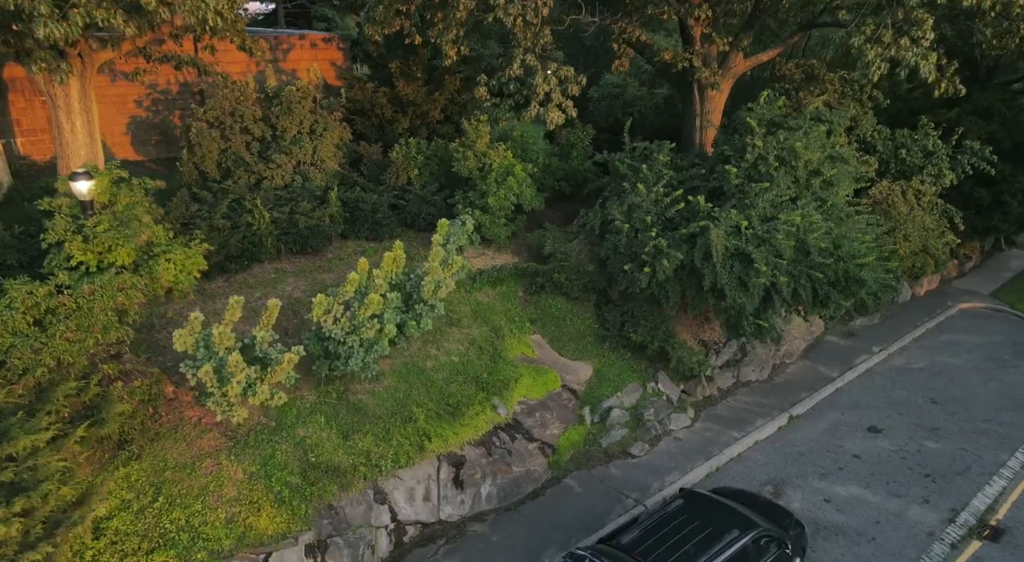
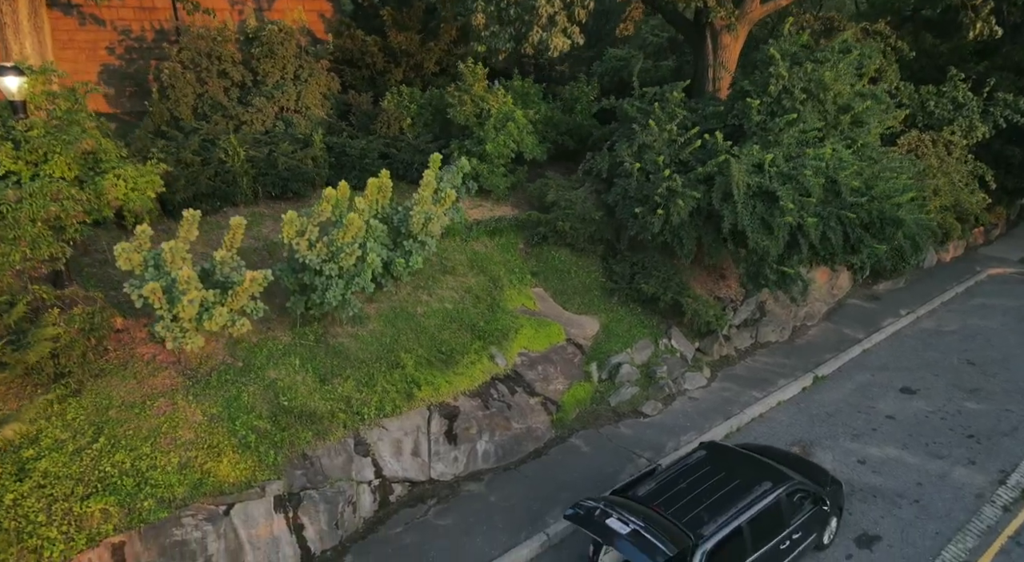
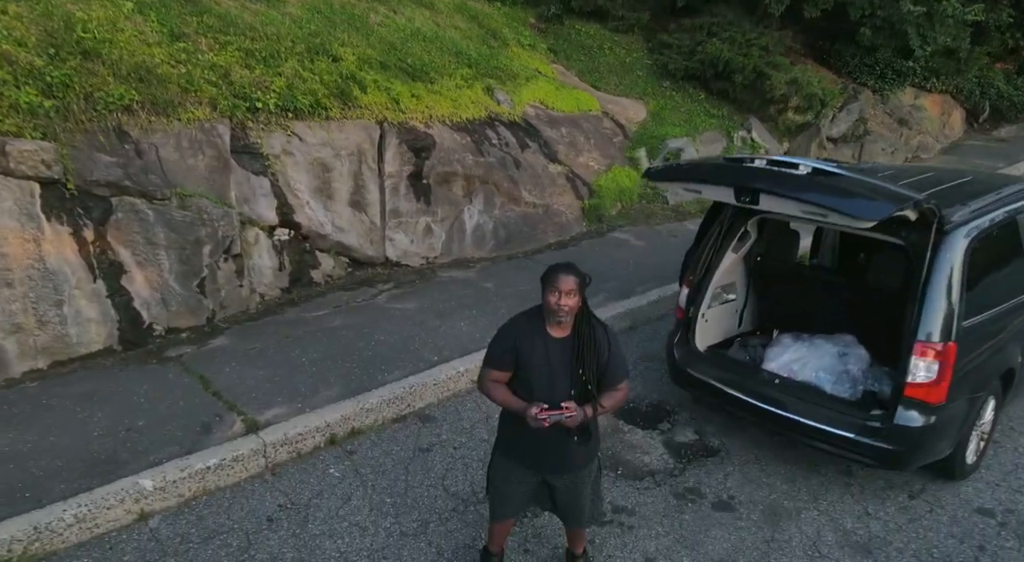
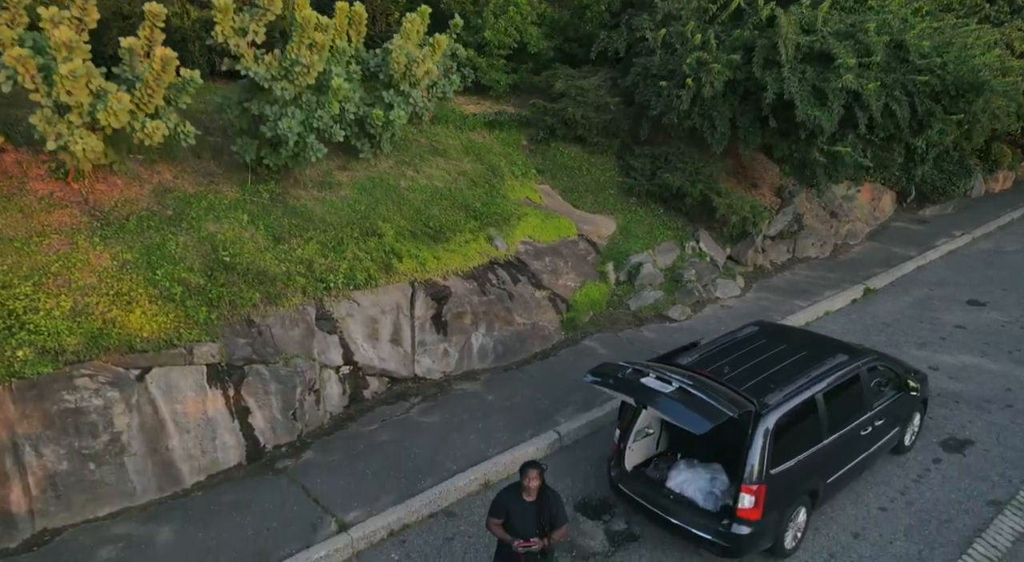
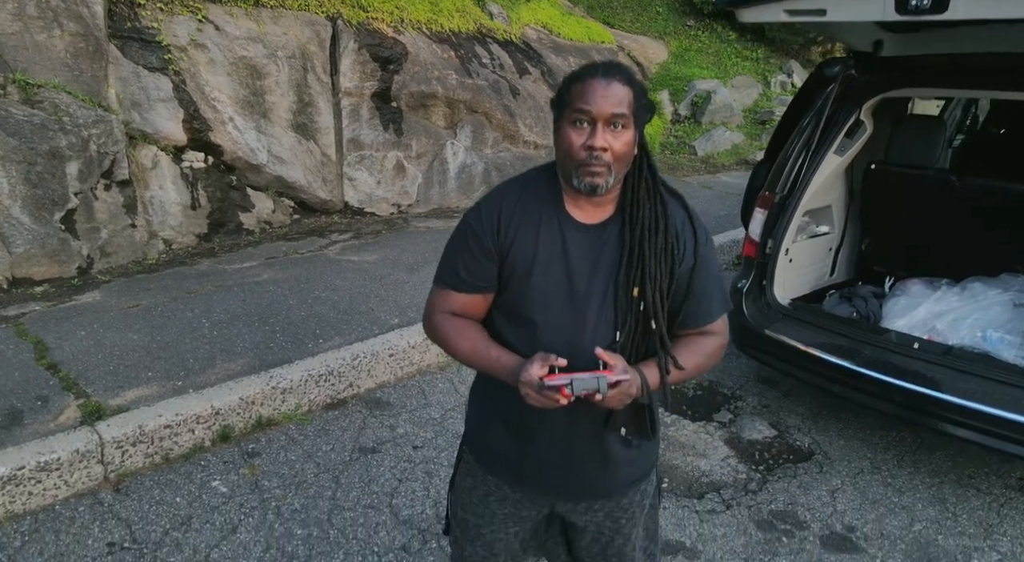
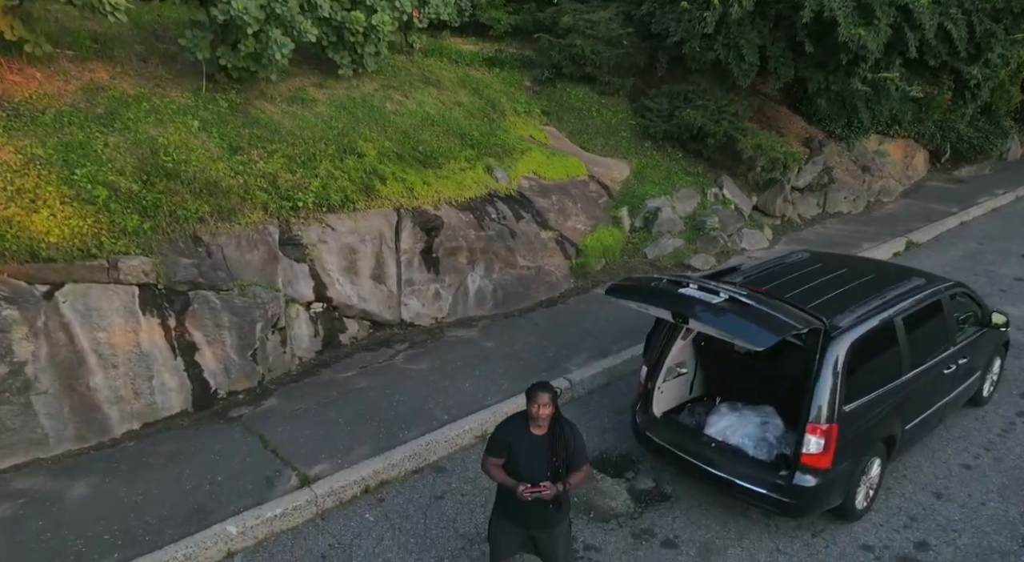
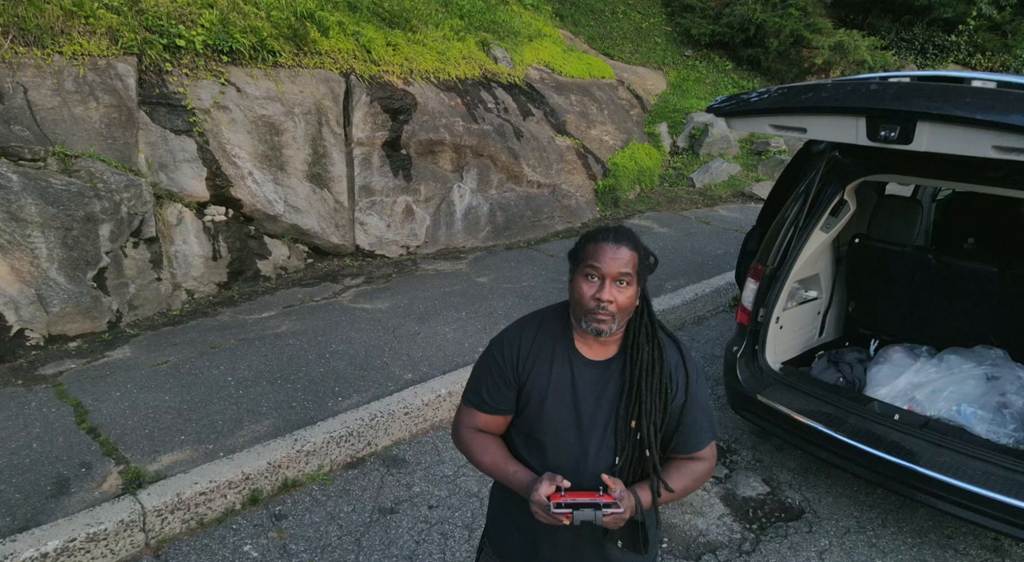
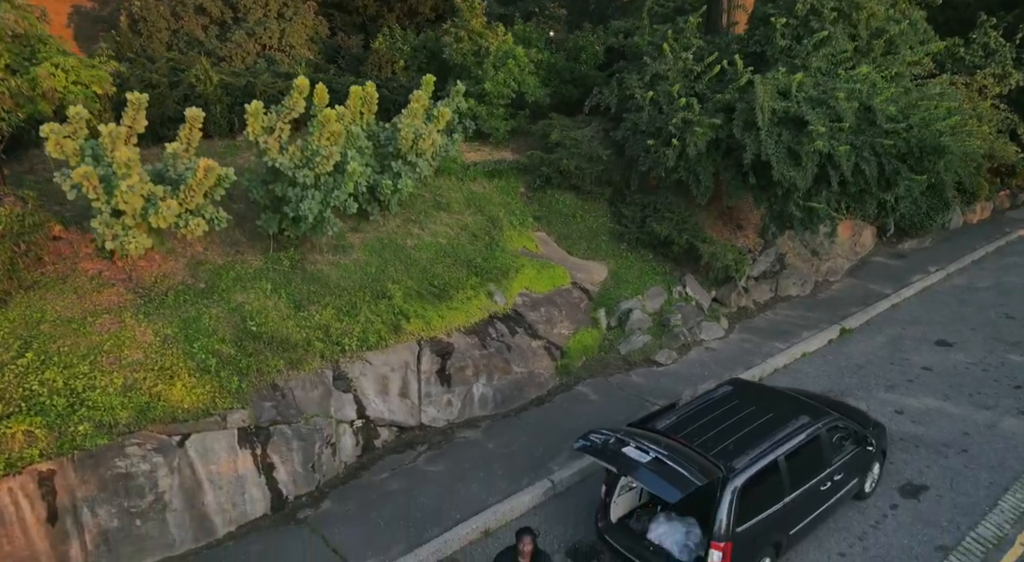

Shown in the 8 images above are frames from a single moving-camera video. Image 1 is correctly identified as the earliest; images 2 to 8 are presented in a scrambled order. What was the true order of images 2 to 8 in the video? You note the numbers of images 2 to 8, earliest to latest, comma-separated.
2, 8, 4, 6, 3, 7, 5
